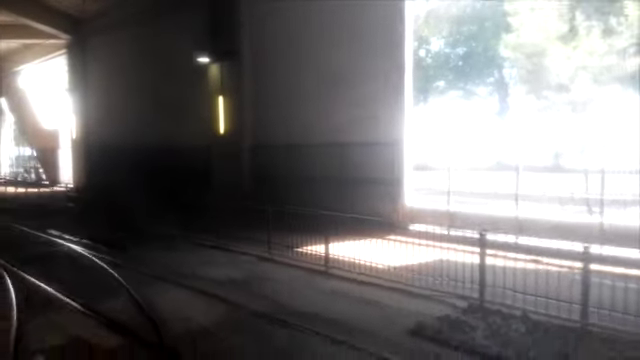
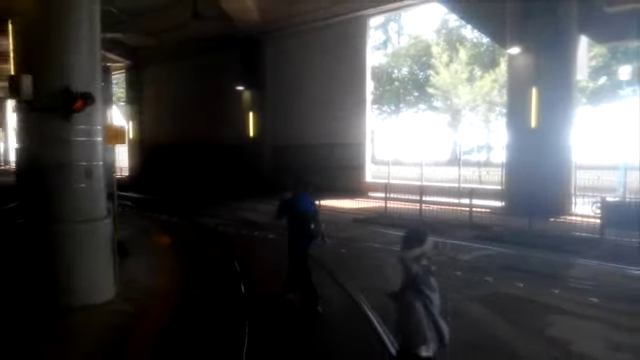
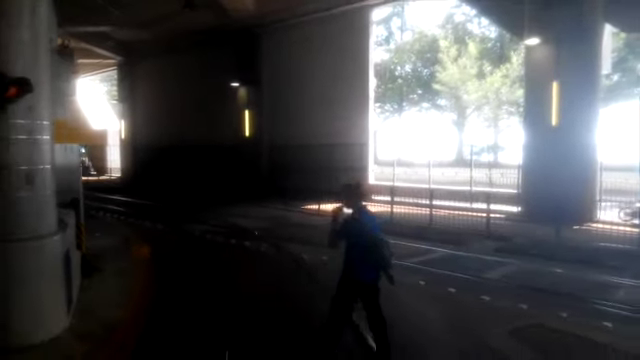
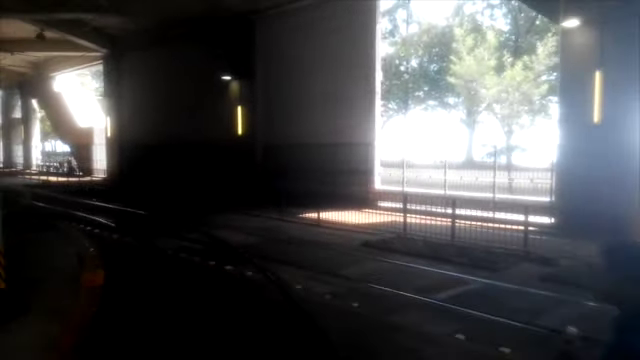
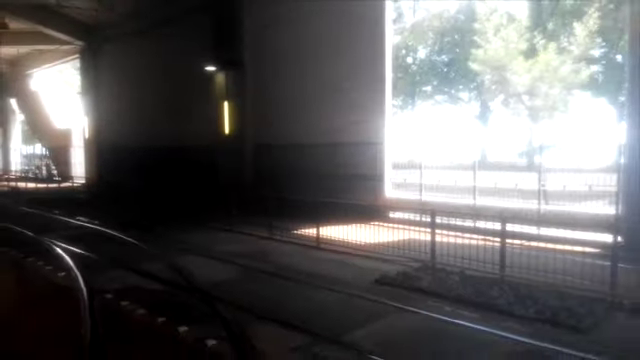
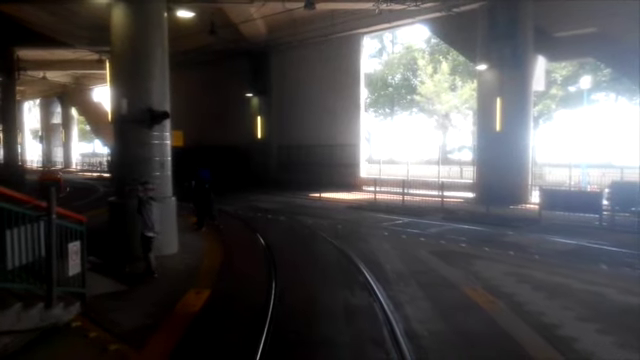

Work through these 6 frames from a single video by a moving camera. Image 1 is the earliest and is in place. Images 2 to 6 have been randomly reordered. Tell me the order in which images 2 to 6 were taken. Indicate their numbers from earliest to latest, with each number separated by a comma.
5, 4, 3, 2, 6
